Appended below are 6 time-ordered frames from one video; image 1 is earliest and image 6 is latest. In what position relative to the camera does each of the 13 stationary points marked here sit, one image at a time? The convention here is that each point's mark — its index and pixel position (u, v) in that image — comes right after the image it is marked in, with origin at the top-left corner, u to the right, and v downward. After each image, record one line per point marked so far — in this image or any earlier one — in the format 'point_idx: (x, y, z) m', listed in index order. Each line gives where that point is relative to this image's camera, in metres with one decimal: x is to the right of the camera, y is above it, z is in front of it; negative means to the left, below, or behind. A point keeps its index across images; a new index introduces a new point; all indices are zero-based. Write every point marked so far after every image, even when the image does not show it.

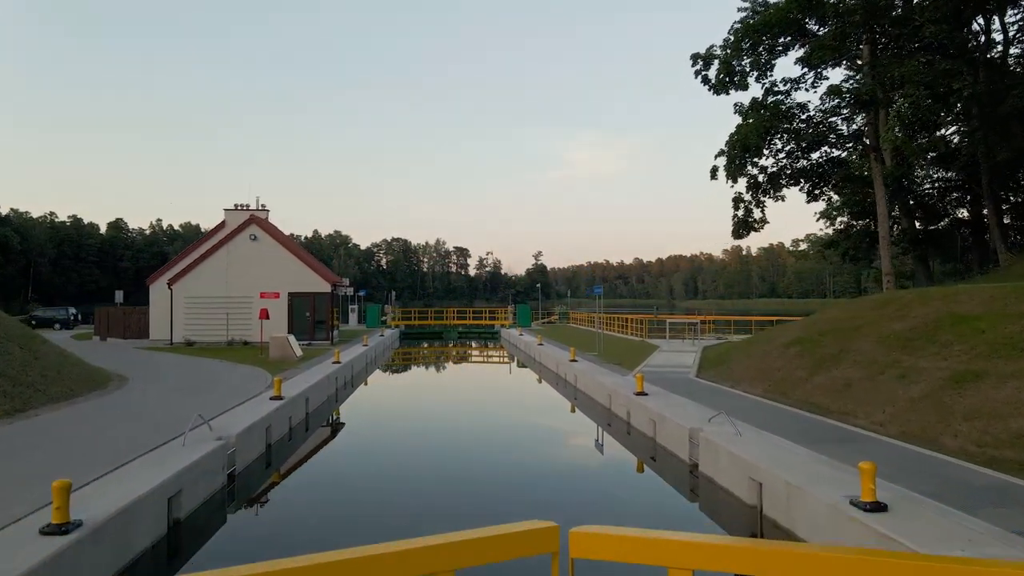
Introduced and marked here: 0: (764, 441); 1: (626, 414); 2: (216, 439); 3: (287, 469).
0: (+3.9, -2.4, +10.7) m
1: (+2.7, -3.0, +16.3) m
2: (-4.9, -2.5, +11.2) m
3: (-4.4, -3.5, +13.4) m
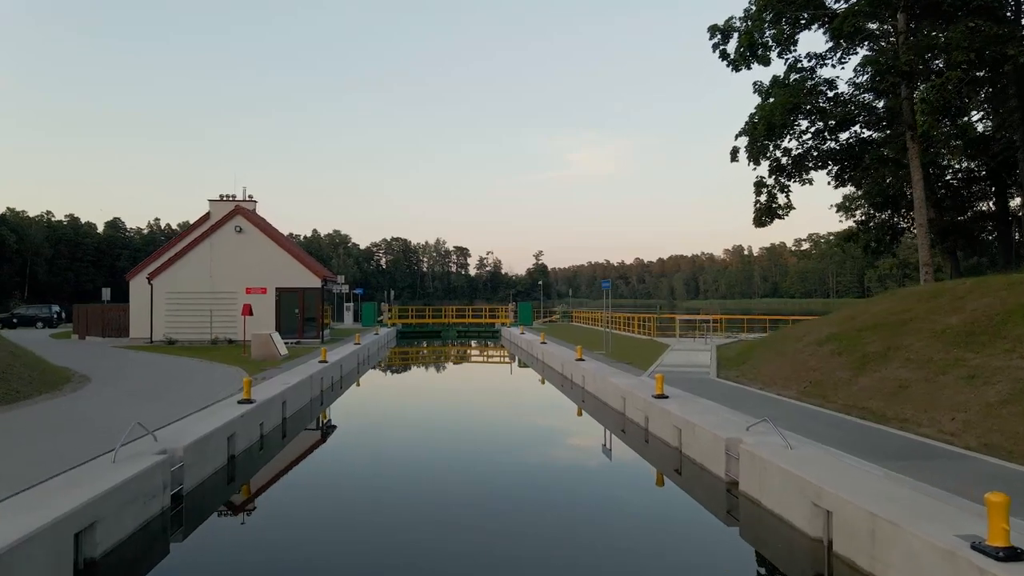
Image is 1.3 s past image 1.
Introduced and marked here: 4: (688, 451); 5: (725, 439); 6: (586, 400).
0: (+4.0, -2.2, +8.8) m
1: (+2.8, -2.8, +14.4) m
2: (-4.8, -2.2, +9.3) m
3: (-4.3, -3.3, +11.5) m
4: (+3.0, -2.8, +11.8) m
5: (+3.2, -2.3, +10.1) m
6: (+2.1, -3.2, +19.7) m
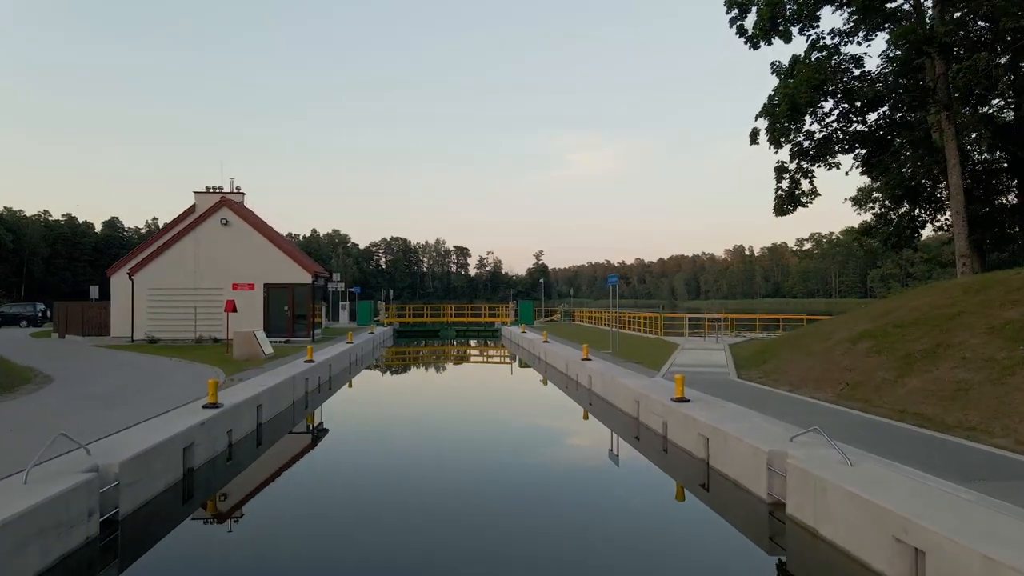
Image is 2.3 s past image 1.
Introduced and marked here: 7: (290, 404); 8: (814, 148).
0: (+4.0, -2.0, +7.2) m
1: (+2.8, -2.6, +12.8) m
2: (-4.8, -2.0, +7.7) m
3: (-4.3, -3.1, +9.9) m
4: (+3.1, -2.6, +10.2) m
5: (+3.2, -2.1, +8.6) m
6: (+2.1, -3.0, +18.1) m
7: (-5.5, -2.9, +16.9) m
8: (+8.8, +4.1, +20.0) m
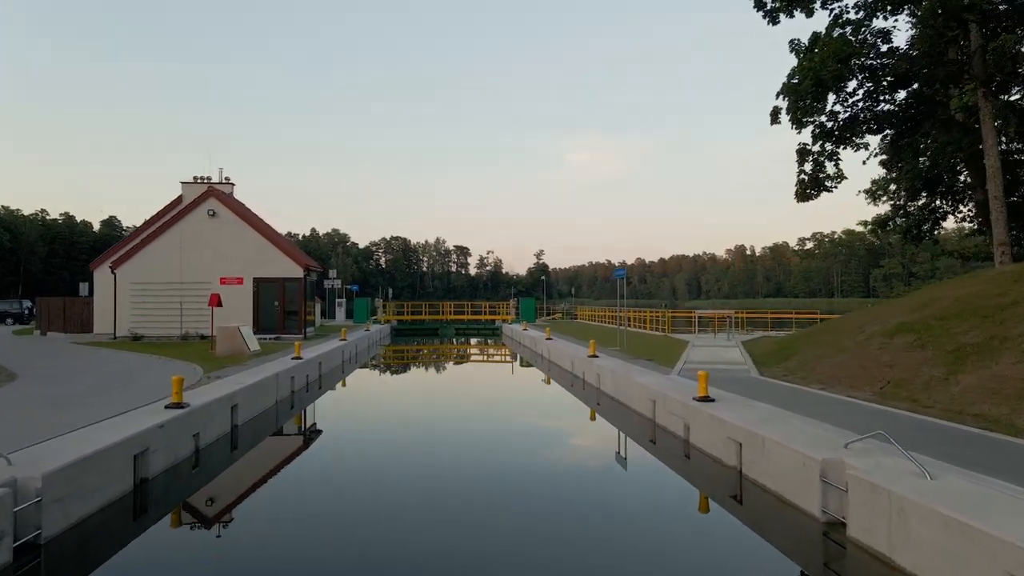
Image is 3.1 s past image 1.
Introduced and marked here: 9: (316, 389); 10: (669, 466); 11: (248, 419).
0: (+4.0, -1.8, +5.8) m
1: (+2.9, -2.4, +11.5) m
2: (-4.7, -1.8, +6.4) m
3: (-4.3, -2.9, +8.6) m
4: (+3.1, -2.4, +8.8) m
5: (+3.2, -1.8, +7.2) m
6: (+2.2, -2.8, +16.8) m
7: (-5.4, -2.6, +15.5) m
8: (+8.9, +4.3, +18.6) m
9: (-5.7, -2.9, +19.6) m
10: (+2.5, -2.8, +10.8) m
11: (-5.3, -2.6, +13.6) m
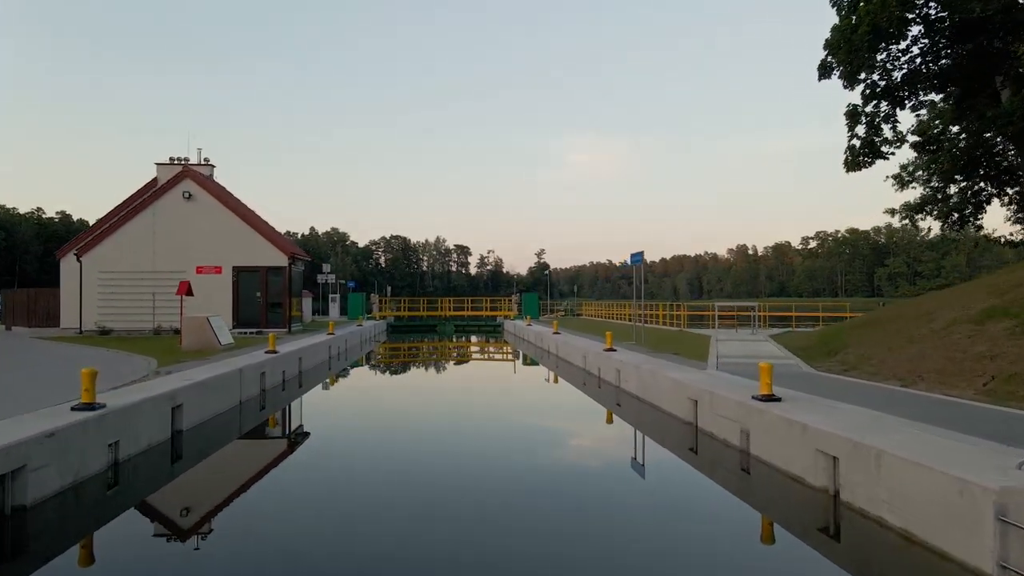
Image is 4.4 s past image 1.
0: (+4.2, -1.4, +3.4) m
1: (+3.0, -2.0, +9.1) m
2: (-4.6, -1.4, +4.0) m
3: (-4.1, -2.5, +6.2) m
4: (+3.3, -2.0, +6.4) m
5: (+3.4, -1.4, +4.8) m
6: (+2.3, -2.4, +14.4) m
7: (-5.3, -2.2, +13.1) m
8: (+9.0, +4.7, +16.2) m
9: (-5.5, -2.5, +17.2) m
10: (+2.6, -2.4, +8.4) m
11: (-5.1, -2.2, +11.2) m
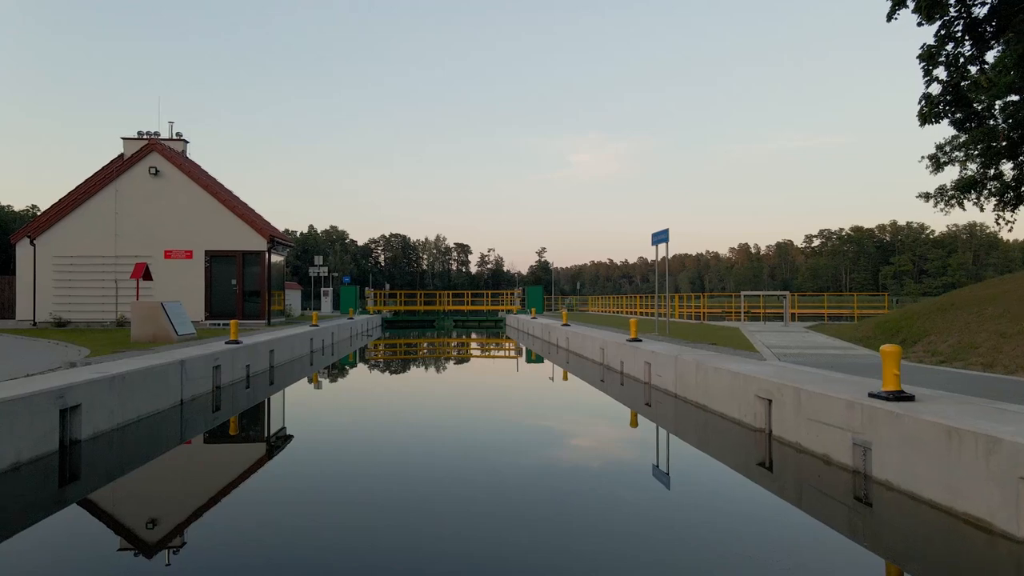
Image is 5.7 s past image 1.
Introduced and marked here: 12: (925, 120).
0: (+4.3, -0.9, +0.8) m
1: (+3.1, -1.5, +6.5) m
2: (-4.5, -1.0, +1.4) m
3: (-4.0, -2.1, +3.6) m
4: (+3.4, -1.6, +3.8) m
5: (+3.5, -1.0, +2.2) m
6: (+2.5, -2.0, +11.7) m
7: (-5.2, -1.8, +10.5) m
8: (+9.2, +5.2, +13.6) m
9: (-5.4, -2.1, +14.6) m
10: (+2.8, -2.0, +5.7) m
11: (-5.0, -1.8, +8.6) m
12: (+7.9, +3.2, +12.7) m
